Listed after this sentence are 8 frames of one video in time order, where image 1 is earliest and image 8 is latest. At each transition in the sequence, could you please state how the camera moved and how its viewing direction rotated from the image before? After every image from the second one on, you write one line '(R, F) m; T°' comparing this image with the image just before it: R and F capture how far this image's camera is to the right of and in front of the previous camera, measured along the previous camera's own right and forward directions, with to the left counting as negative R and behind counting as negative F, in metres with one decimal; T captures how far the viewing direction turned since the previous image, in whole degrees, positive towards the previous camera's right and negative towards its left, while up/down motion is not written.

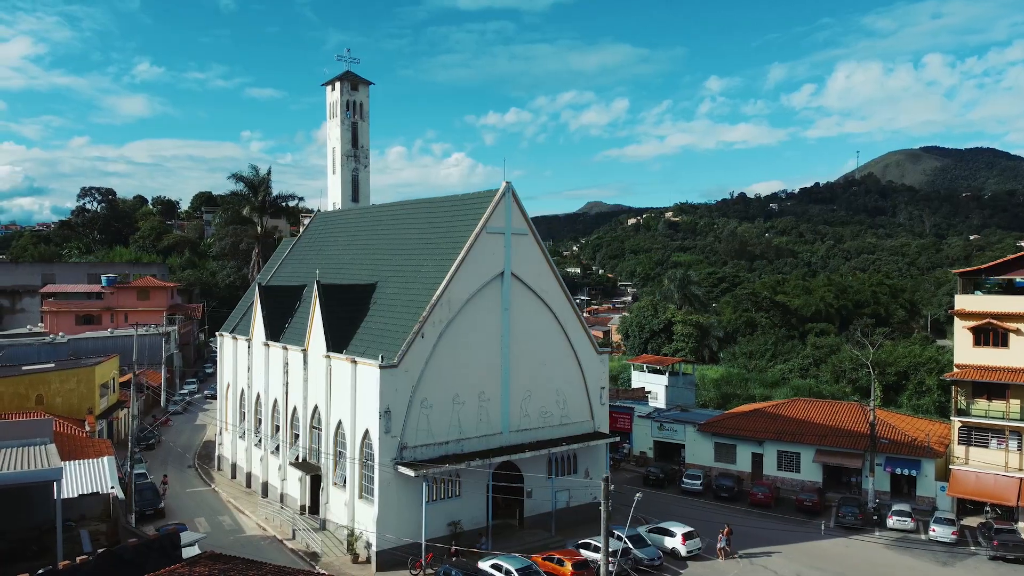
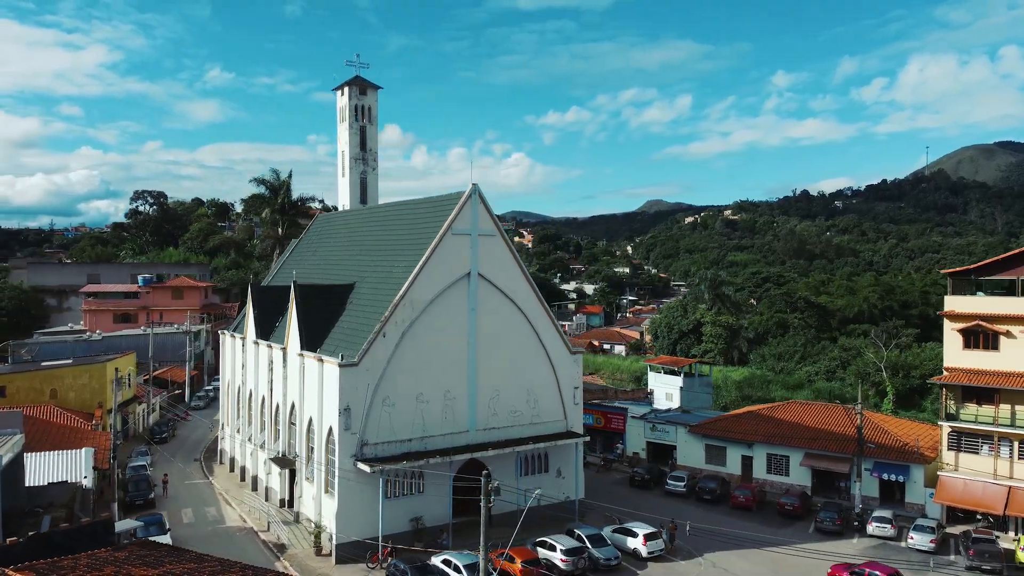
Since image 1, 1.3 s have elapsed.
(+2.9, -0.2) m; -4°
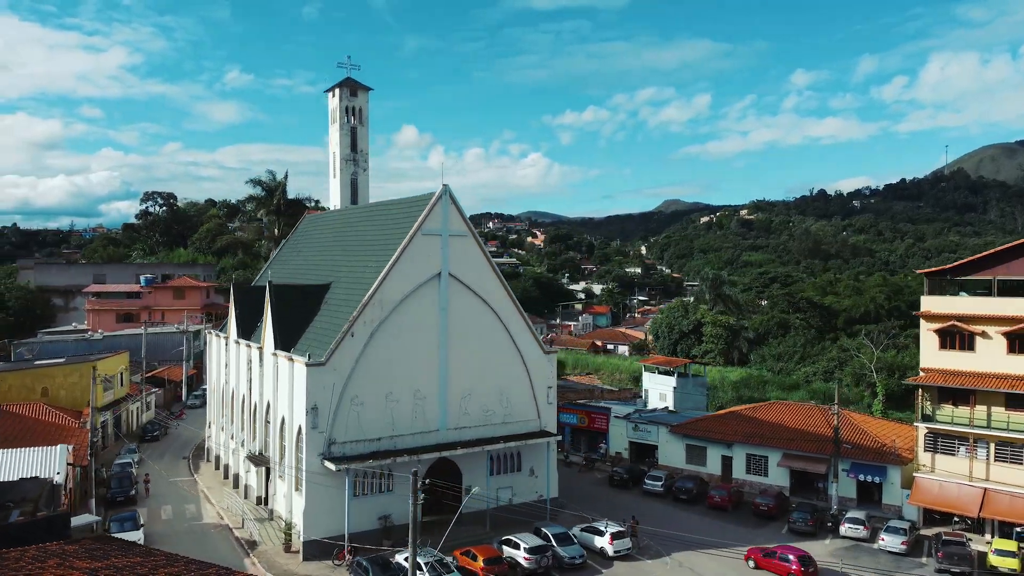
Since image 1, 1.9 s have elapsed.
(+1.5, -0.1) m; -1°
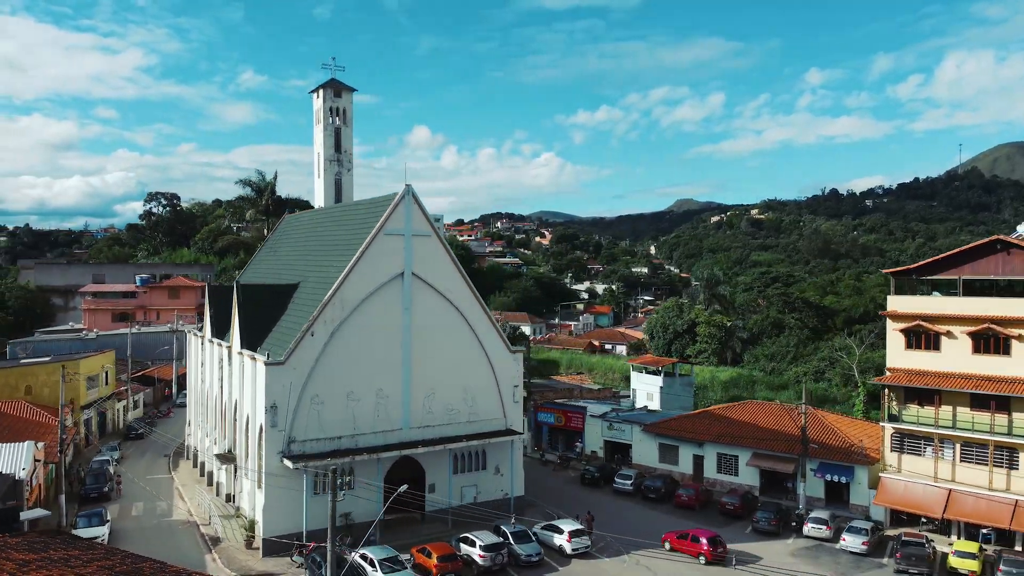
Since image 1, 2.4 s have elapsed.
(+1.6, -0.1) m; -1°
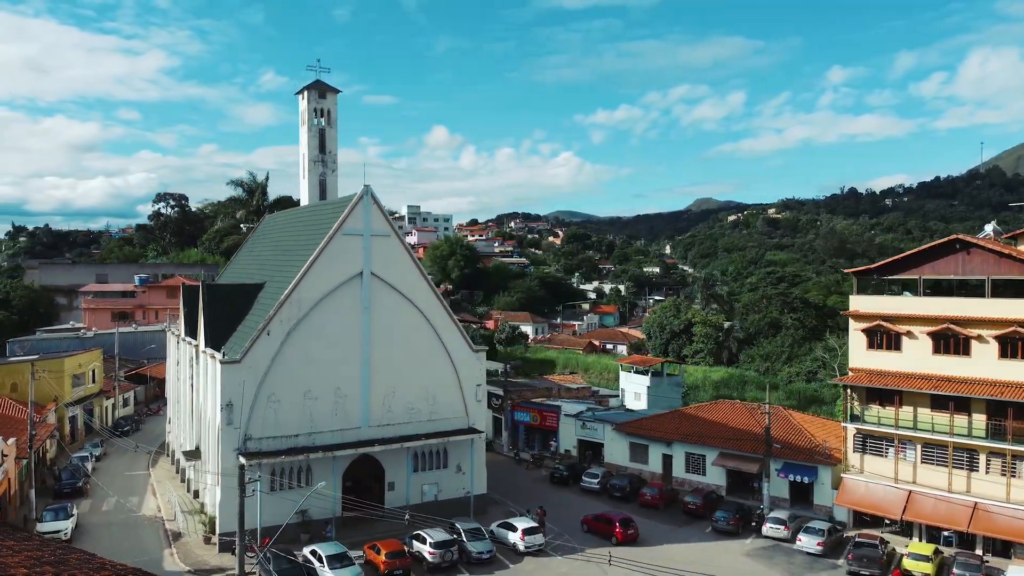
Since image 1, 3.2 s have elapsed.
(+1.9, -0.2) m; -1°
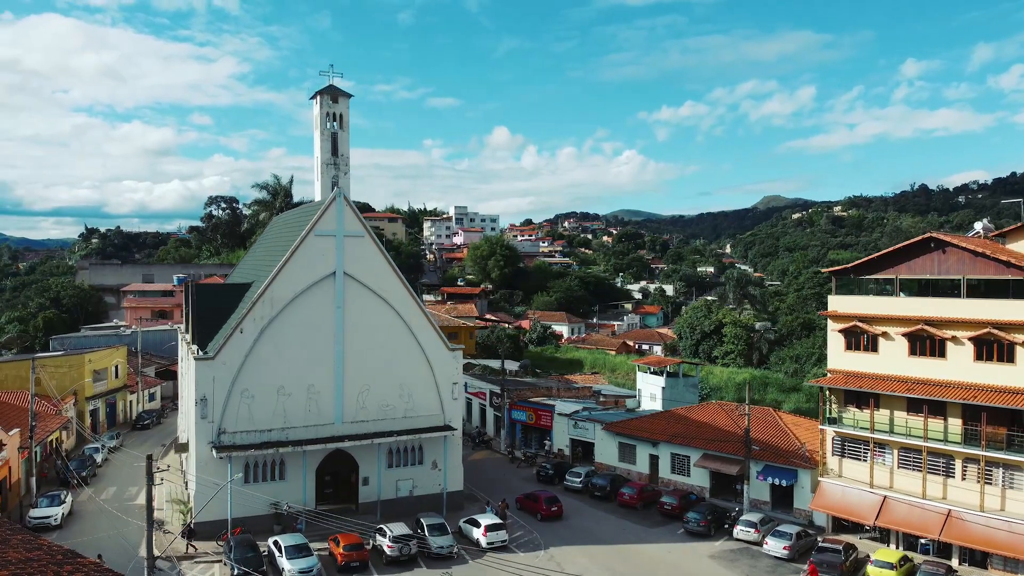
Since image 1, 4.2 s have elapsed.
(+3.0, -0.2) m; -5°
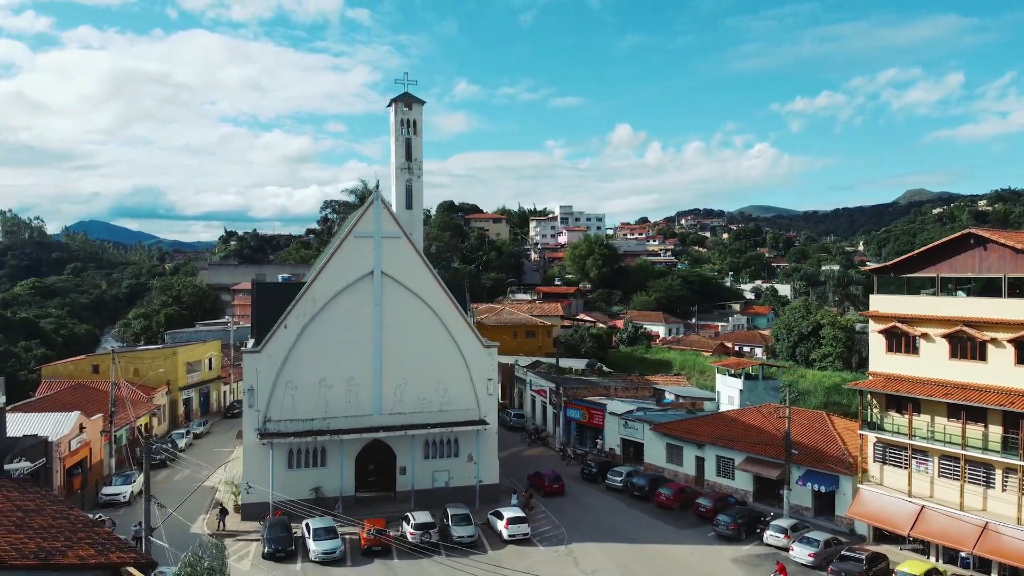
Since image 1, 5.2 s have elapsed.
(+3.2, -0.3) m; -9°
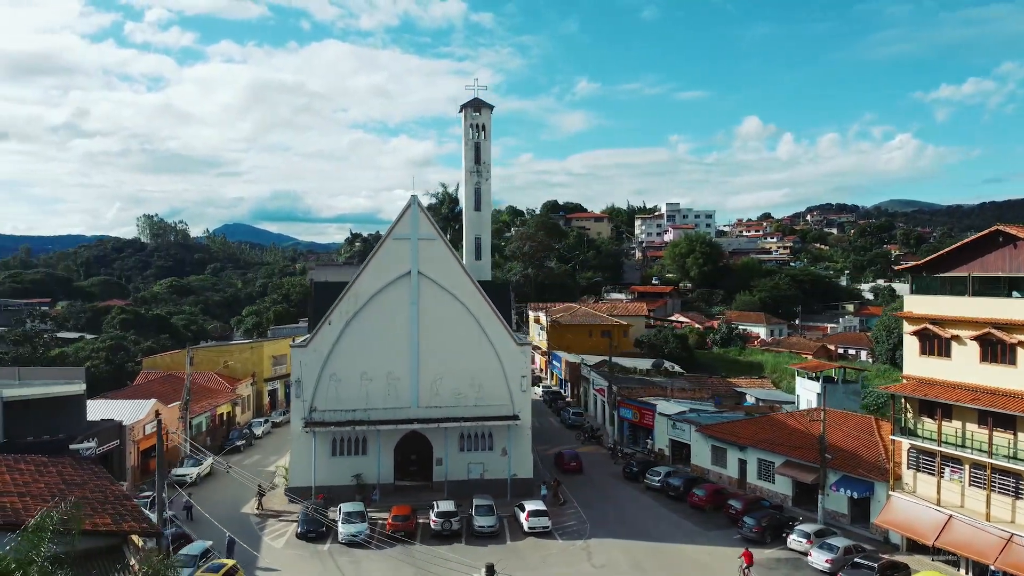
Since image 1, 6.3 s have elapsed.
(+3.3, -0.5) m; -9°
